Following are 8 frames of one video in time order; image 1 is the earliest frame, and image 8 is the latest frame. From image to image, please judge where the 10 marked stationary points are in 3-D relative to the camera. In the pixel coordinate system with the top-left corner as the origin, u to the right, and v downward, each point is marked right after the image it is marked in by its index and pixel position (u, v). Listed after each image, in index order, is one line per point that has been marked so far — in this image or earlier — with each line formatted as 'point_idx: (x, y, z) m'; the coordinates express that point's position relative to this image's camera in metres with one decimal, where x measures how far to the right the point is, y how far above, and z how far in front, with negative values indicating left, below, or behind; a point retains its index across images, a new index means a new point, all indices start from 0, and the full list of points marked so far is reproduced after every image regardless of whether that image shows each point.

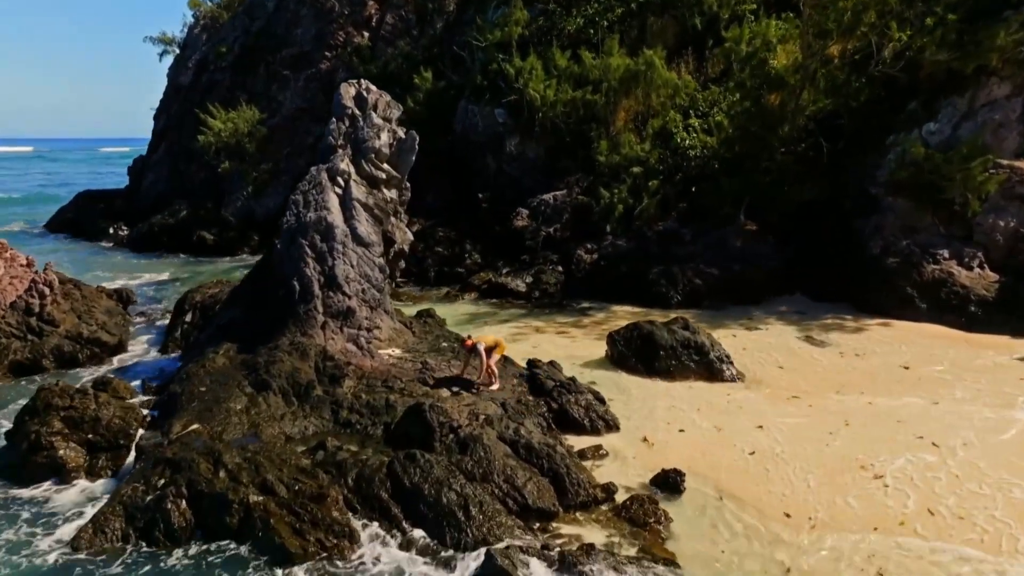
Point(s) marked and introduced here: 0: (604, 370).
0: (+2.0, -1.8, +15.3) m
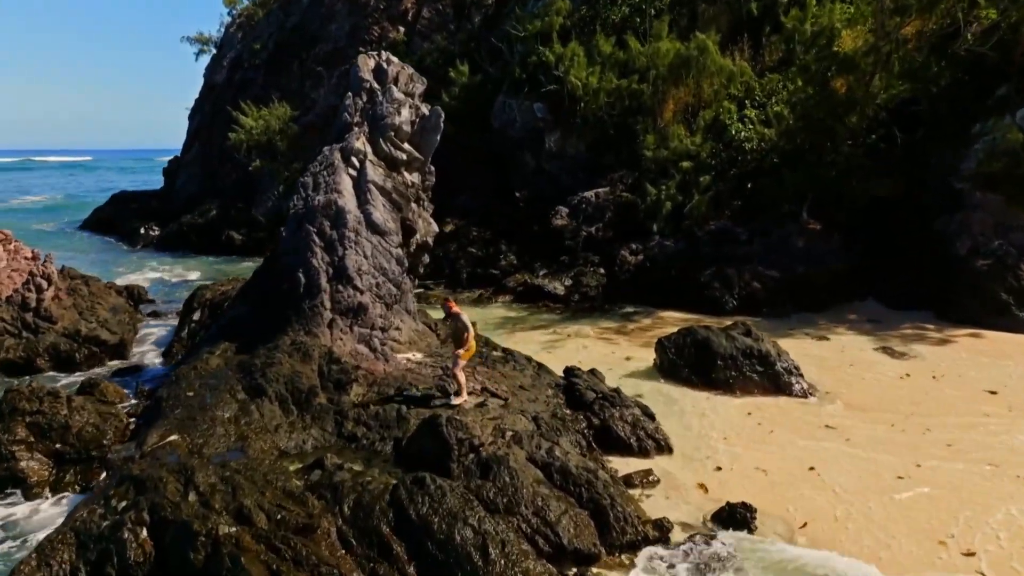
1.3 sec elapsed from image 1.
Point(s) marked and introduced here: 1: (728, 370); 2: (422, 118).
0: (+2.7, -1.8, +13.5) m
1: (+4.0, -1.5, +13.0) m
2: (-1.6, +3.0, +12.6) m
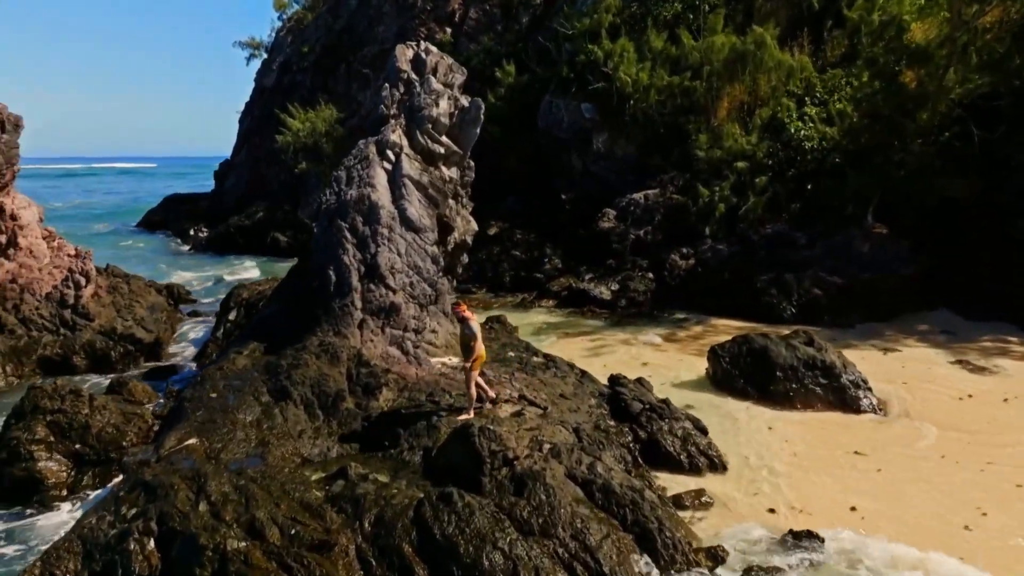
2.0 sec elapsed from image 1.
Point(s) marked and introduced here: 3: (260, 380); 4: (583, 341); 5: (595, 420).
0: (+3.4, -1.8, +12.5) m
1: (+4.7, -1.6, +12.0) m
2: (-0.8, +3.0, +11.9) m
3: (-3.4, -1.3, +9.7) m
4: (+1.6, -1.2, +16.0) m
5: (+1.2, -1.8, +9.9) m
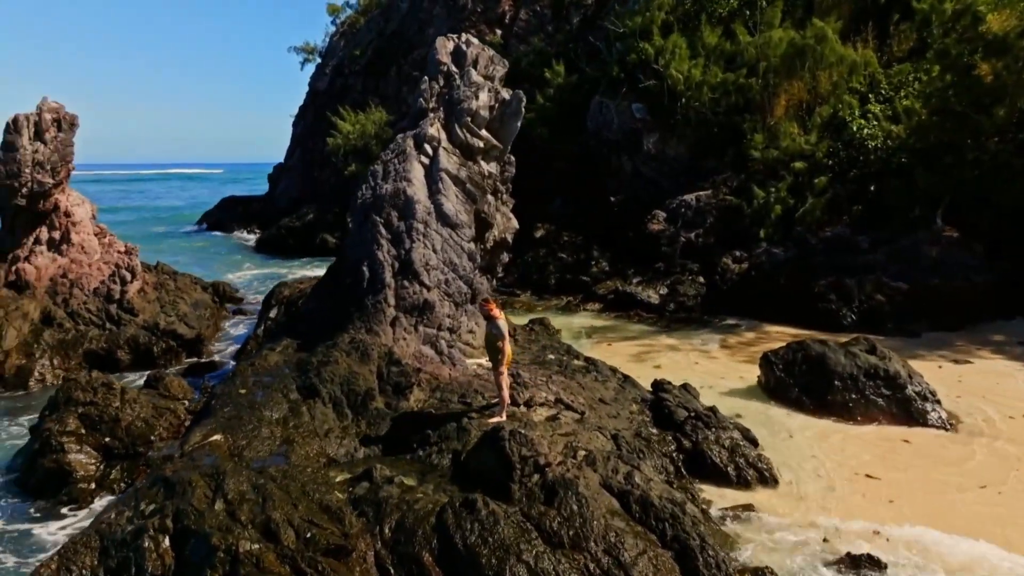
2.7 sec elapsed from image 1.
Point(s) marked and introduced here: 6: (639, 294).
0: (+4.0, -1.9, +11.8) m
1: (+5.3, -1.7, +11.2) m
2: (-0.1, +3.0, +11.6) m
3: (-3.0, -1.2, +9.5) m
4: (+2.5, -1.3, +15.4) m
5: (+1.6, -1.8, +9.4) m
6: (+3.4, -0.2, +19.1) m
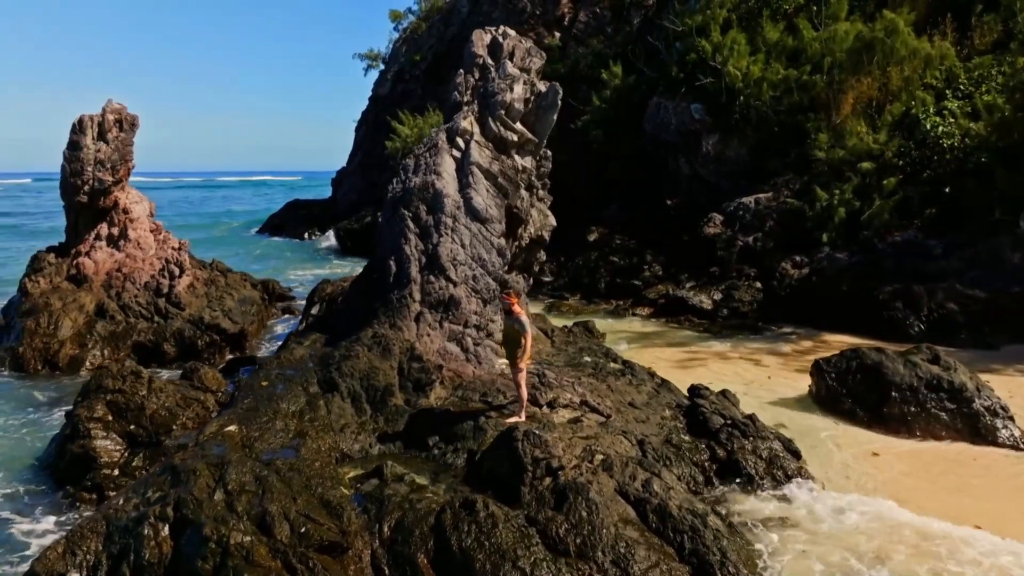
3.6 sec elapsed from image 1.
0: (+4.5, -1.9, +11.0) m
1: (+5.7, -1.7, +10.3) m
2: (+0.4, +3.1, +11.2) m
3: (-2.6, -1.1, +9.4) m
4: (+3.4, -1.3, +14.8) m
5: (+1.9, -1.8, +8.8) m
6: (+4.6, -0.3, +18.4) m
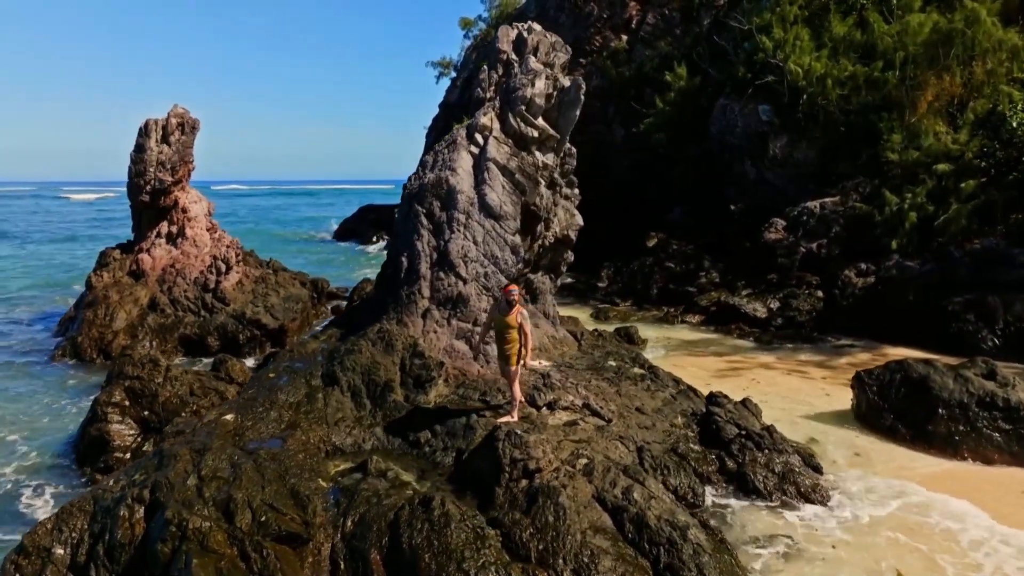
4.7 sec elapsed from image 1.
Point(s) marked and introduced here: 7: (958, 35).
0: (+4.7, -2.0, +10.2) m
1: (+5.8, -1.8, +9.3) m
2: (+0.8, +3.1, +11.0) m
3: (-2.6, -1.0, +9.4) m
4: (+4.0, -1.4, +14.1) m
5: (+1.9, -1.8, +8.3) m
6: (+5.7, -0.4, +17.5) m
7: (+12.0, +6.7, +19.0) m
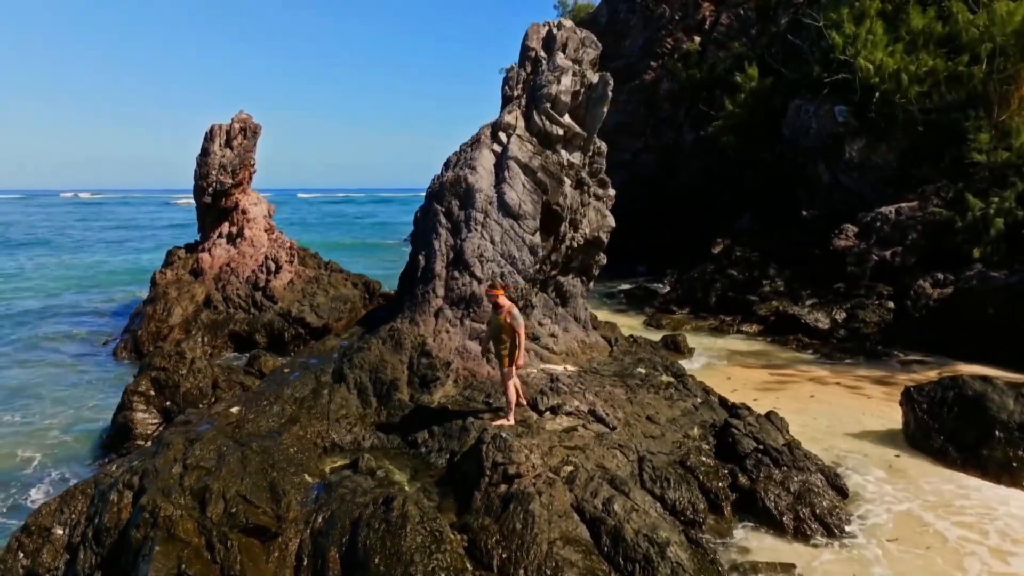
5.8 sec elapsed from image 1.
0: (+4.9, -2.1, +9.4) m
1: (+5.9, -1.9, +8.4) m
2: (+1.2, +3.0, +10.6) m
3: (-2.4, -1.0, +9.4) m
4: (+4.7, -1.5, +13.3) m
5: (+1.9, -1.8, +7.8) m
6: (+6.8, -0.7, +16.5) m
7: (+13.4, +6.3, +17.3) m
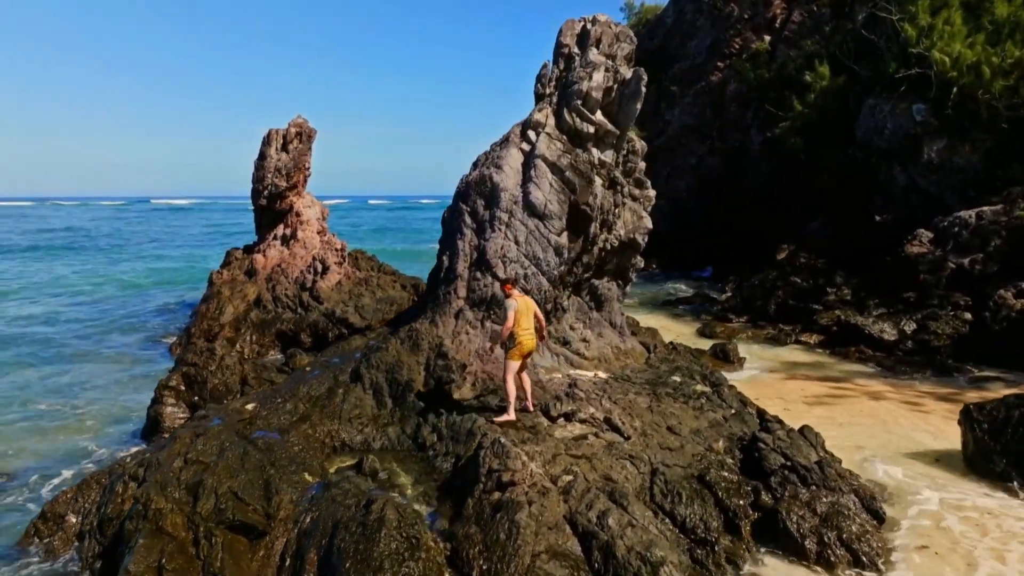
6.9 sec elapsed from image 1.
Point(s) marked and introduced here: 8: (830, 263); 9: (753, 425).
0: (+5.1, -2.2, +8.5) m
1: (+6.0, -2.0, +7.5) m
2: (+1.6, +3.0, +10.2) m
3: (-2.1, -1.0, +9.4) m
4: (+5.3, -1.7, +12.5) m
5: (+1.9, -1.8, +7.3) m
6: (+7.7, -0.8, +15.5) m
7: (+14.5, +6.1, +15.6) m
8: (+8.9, +0.7, +20.0) m
9: (+2.8, -1.7, +8.5) m
